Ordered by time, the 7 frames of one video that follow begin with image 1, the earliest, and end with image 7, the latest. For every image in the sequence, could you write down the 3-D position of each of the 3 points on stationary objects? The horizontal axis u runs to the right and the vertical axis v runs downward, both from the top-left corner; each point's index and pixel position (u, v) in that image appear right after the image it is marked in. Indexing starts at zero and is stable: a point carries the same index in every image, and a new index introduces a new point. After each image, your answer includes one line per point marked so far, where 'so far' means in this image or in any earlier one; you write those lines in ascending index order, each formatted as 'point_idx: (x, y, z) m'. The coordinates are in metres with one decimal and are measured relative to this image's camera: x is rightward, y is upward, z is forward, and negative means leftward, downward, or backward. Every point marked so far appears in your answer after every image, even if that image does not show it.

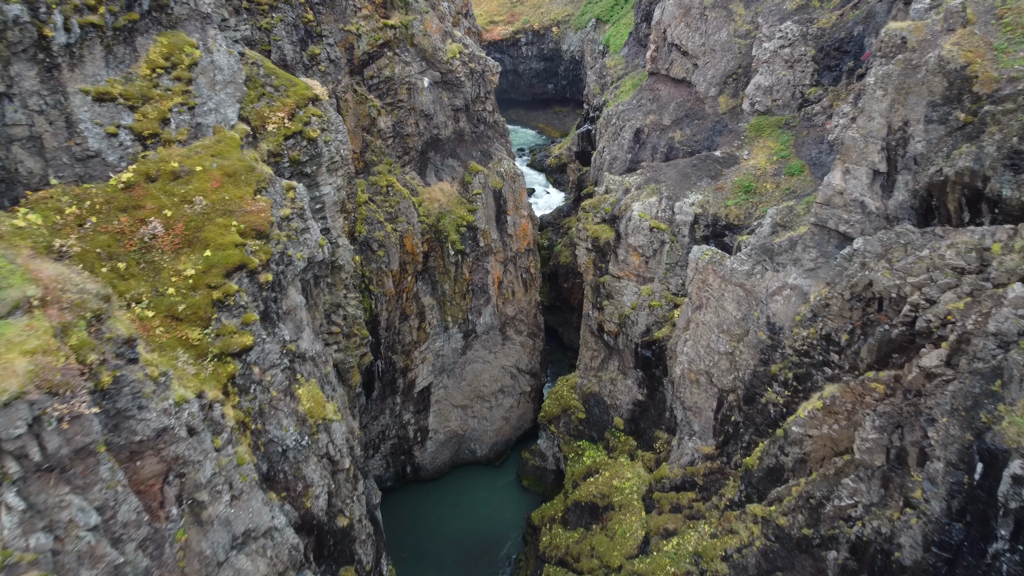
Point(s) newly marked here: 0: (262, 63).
0: (-5.5, +4.9, +14.5) m
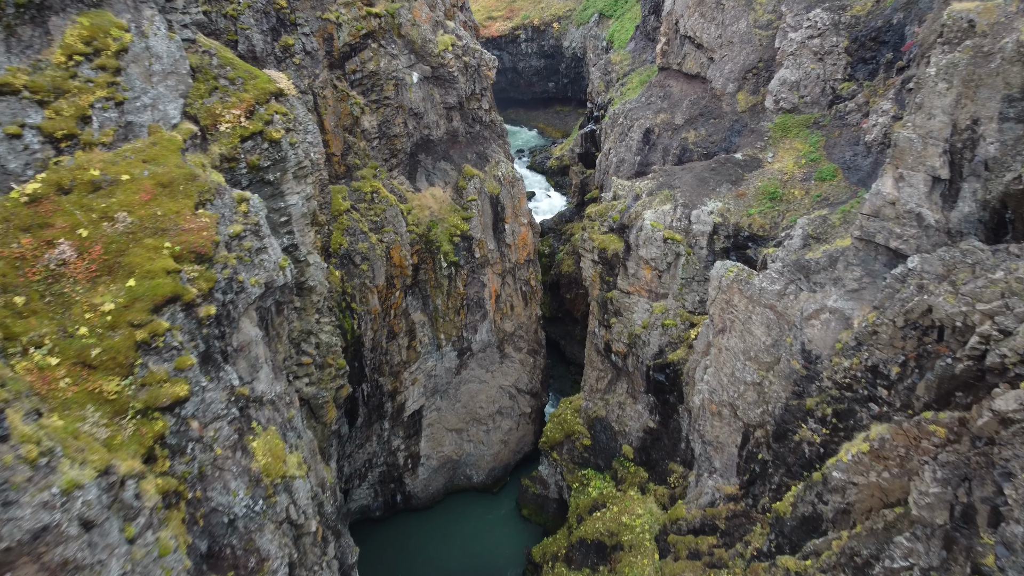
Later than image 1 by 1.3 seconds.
0: (-5.5, +4.4, +12.3) m
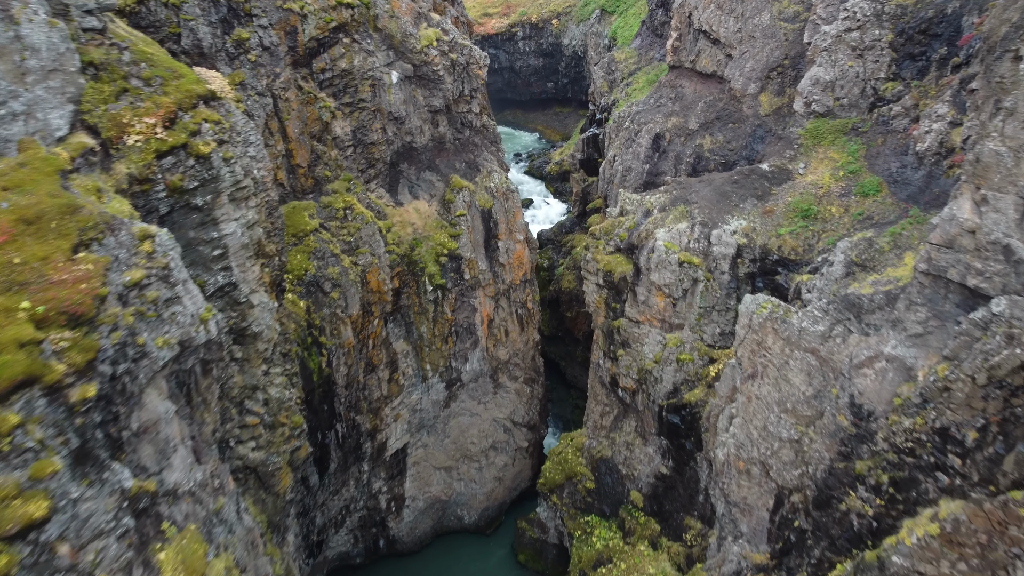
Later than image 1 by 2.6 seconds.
0: (-5.7, +3.6, +9.9) m
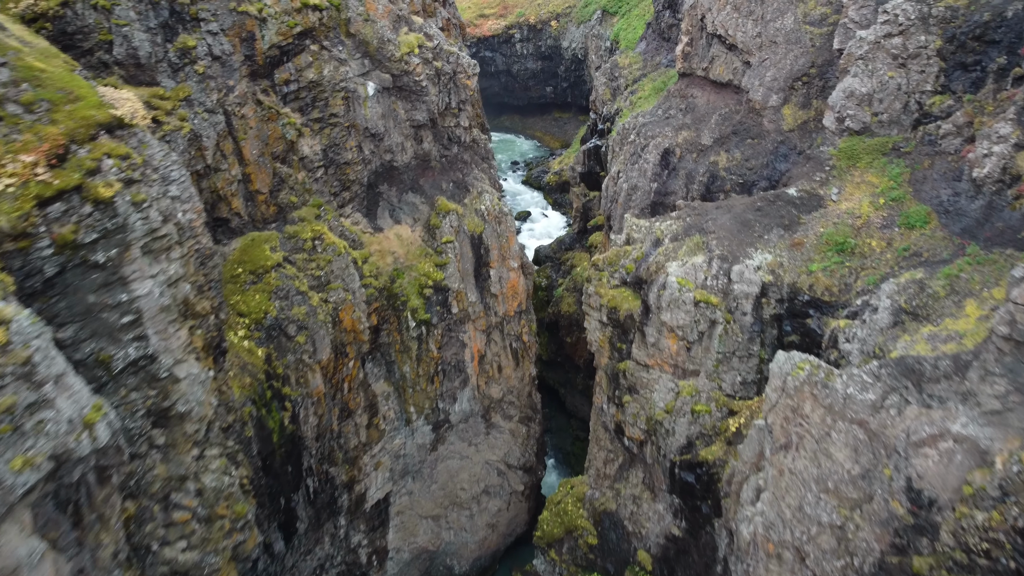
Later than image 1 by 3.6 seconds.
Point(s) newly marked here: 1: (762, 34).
0: (-5.9, +2.7, +7.8) m
1: (+6.9, +7.0, +18.1) m
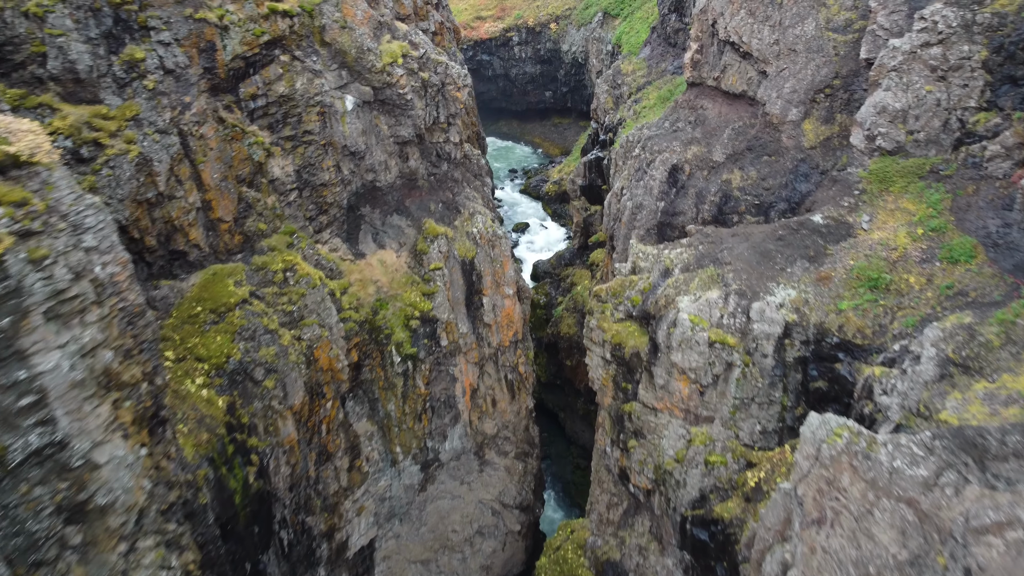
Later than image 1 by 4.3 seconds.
0: (-6.0, +1.9, +6.3) m
1: (+6.7, +6.2, +16.6) m
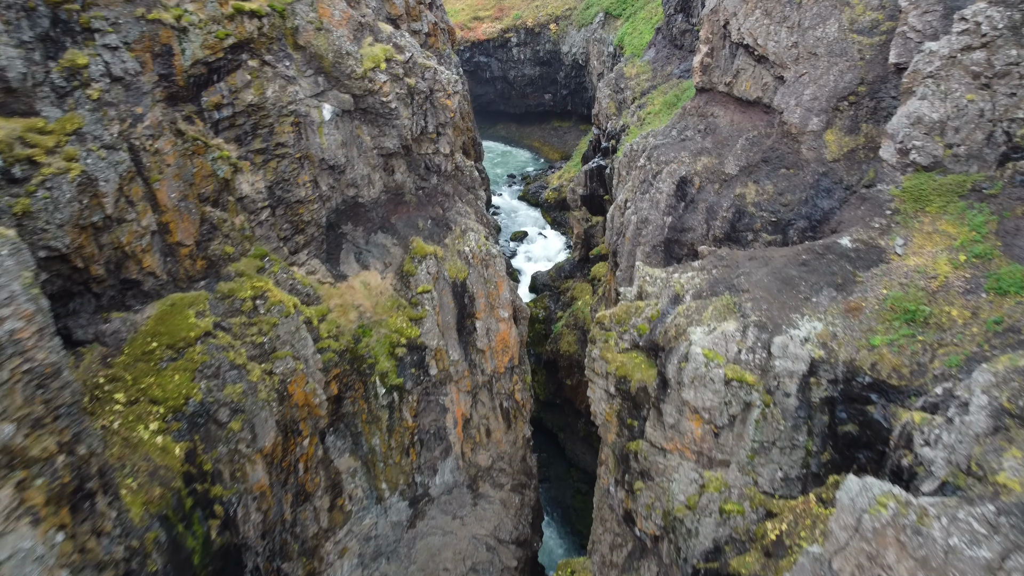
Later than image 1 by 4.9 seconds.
0: (-6.1, +1.4, +5.0) m
1: (+6.6, +5.6, +15.3) m
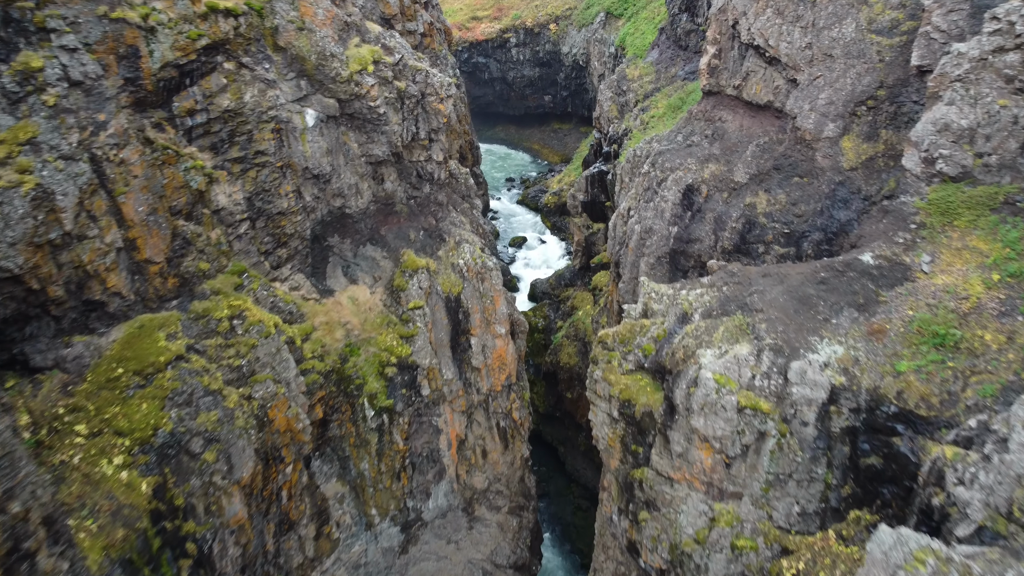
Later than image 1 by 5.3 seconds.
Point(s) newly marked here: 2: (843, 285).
0: (-6.2, +1.0, +4.1) m
1: (+6.6, +5.3, +14.5) m
2: (+5.7, +0.1, +11.6) m
